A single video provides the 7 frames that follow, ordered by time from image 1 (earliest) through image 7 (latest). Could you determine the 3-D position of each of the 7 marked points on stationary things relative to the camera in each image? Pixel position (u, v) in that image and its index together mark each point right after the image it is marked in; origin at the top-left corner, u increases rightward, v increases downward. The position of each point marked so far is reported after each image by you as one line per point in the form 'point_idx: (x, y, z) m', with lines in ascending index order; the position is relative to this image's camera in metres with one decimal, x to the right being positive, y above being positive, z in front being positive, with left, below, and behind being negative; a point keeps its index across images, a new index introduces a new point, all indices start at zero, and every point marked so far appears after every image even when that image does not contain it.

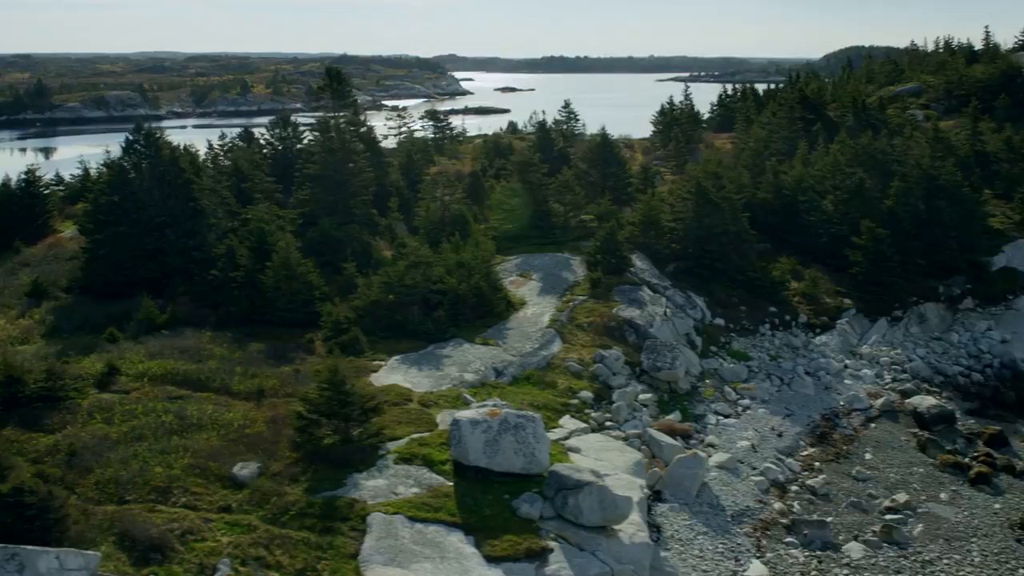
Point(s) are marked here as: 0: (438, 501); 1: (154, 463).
0: (-1.0, -3.0, +16.7) m
1: (-5.5, -2.7, +18.0) m
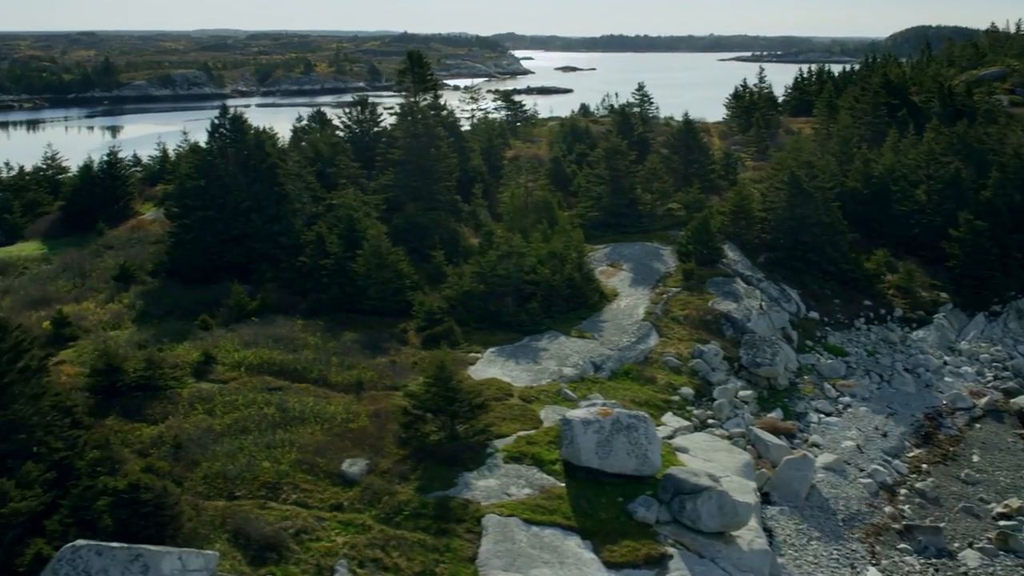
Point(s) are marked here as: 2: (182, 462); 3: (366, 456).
0: (+0.6, -3.0, +16.4) m
1: (-3.8, -2.6, +17.8) m
2: (-5.0, -2.6, +17.8) m
3: (-2.2, -2.5, +17.6) m
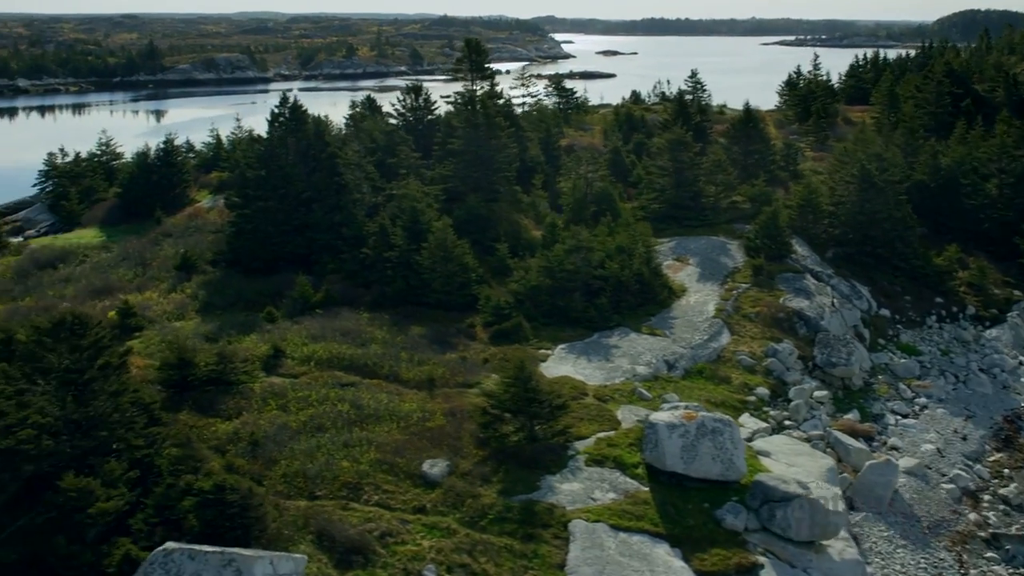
0: (+1.7, -3.0, +16.1) m
1: (-2.6, -2.5, +17.6) m
2: (-3.8, -2.6, +17.7) m
3: (-1.0, -2.5, +17.4) m
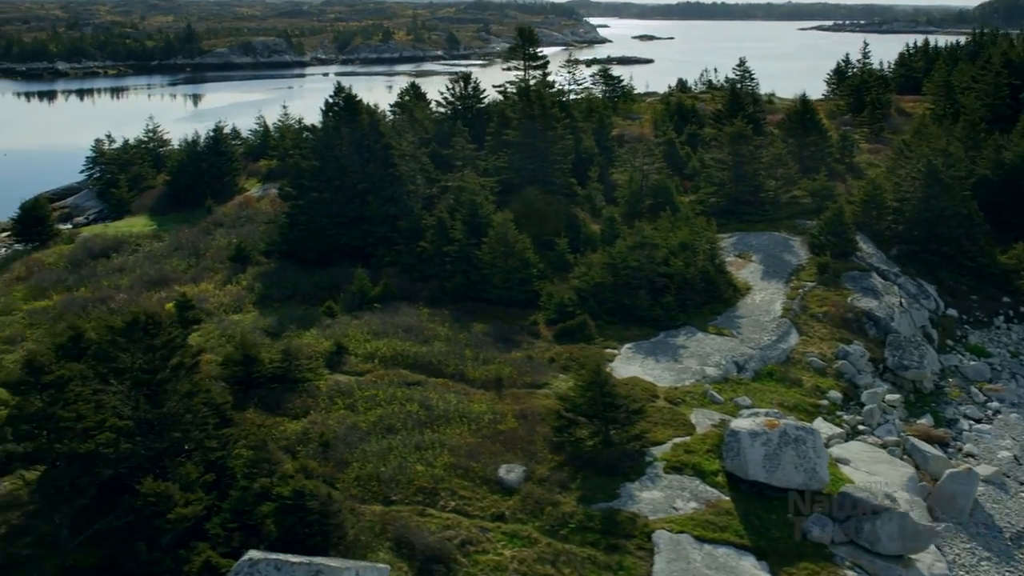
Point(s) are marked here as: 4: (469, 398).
0: (+2.8, -3.1, +15.7) m
1: (-1.5, -2.5, +17.4) m
2: (-2.7, -2.6, +17.4) m
3: (+0.1, -2.5, +17.1) m
4: (-0.7, -1.9, +19.9) m
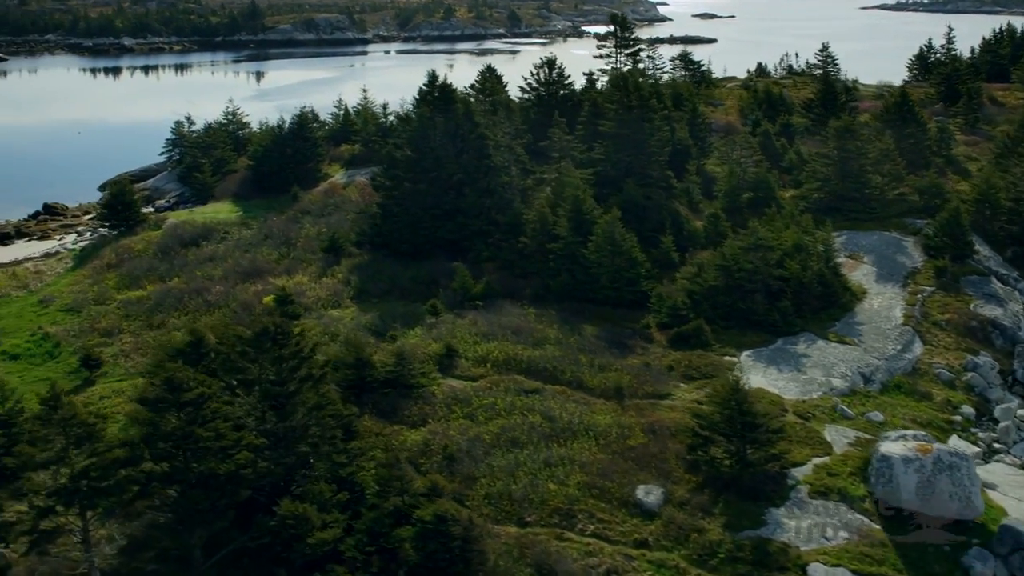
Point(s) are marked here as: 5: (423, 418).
0: (+4.6, -3.3, +14.9) m
1: (+0.5, -2.7, +16.7) m
2: (-0.8, -2.7, +16.9) m
3: (+2.0, -2.7, +16.4) m
4: (+1.3, -2.0, +19.3) m
5: (-1.5, -2.1, +19.1) m
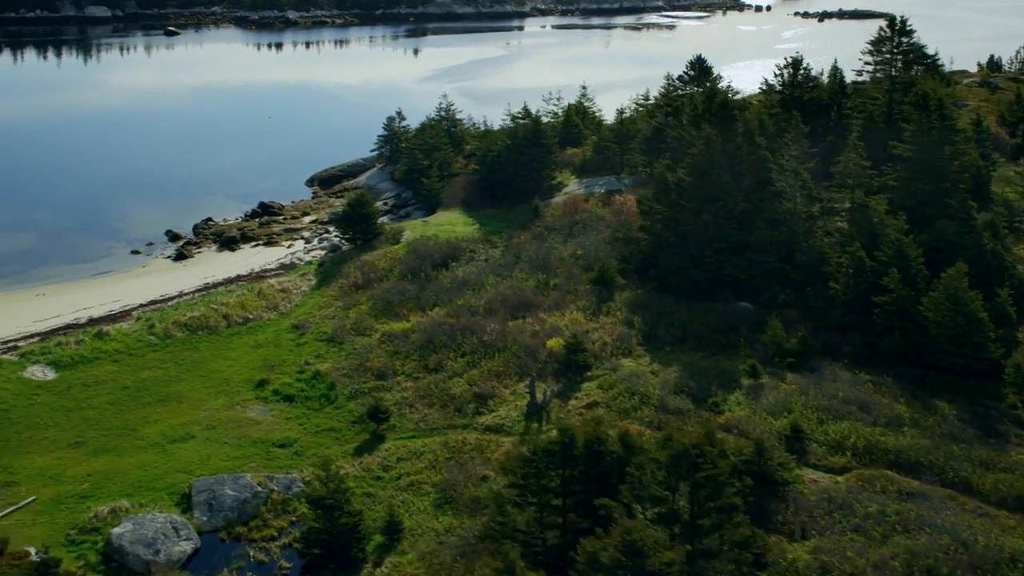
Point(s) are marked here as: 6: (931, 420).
0: (+9.7, -4.9, +11.7) m
1: (+5.7, -4.1, +13.9) m
2: (+4.5, -4.1, +14.2) m
3: (+7.3, -4.2, +13.4) m
4: (+6.8, -3.3, +16.3) m
5: (+4.1, -3.4, +16.5) m
6: (+7.0, -2.2, +19.8) m
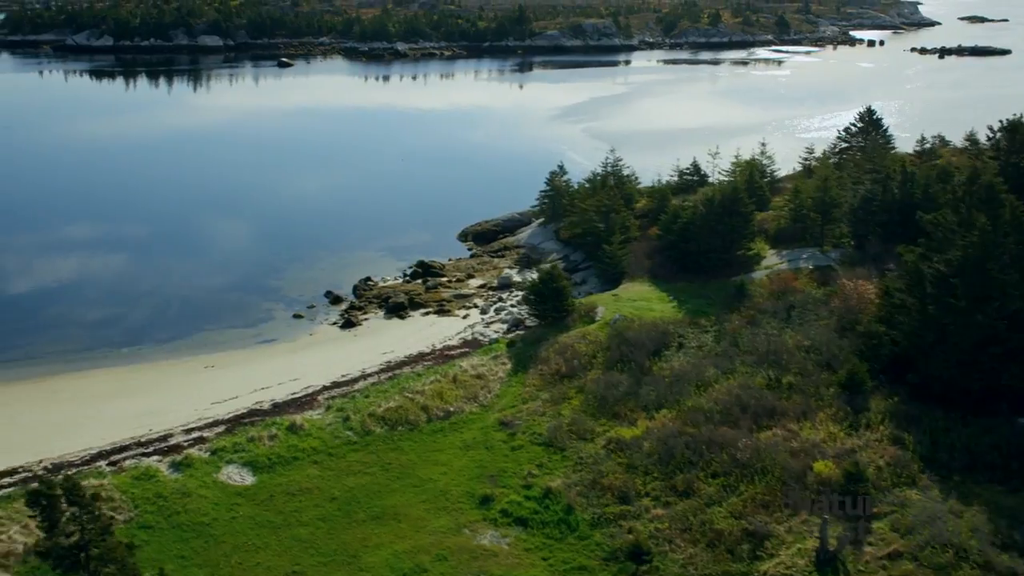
0: (+13.5, -7.0, +7.9) m
1: (+9.7, -6.1, +10.4) m
2: (+8.5, -6.0, +10.7) m
3: (+11.2, -6.2, +9.8) m
4: (+11.0, -5.4, +12.7) m
5: (+8.3, -5.4, +13.0) m
6: (+11.4, -4.4, +16.2) m
